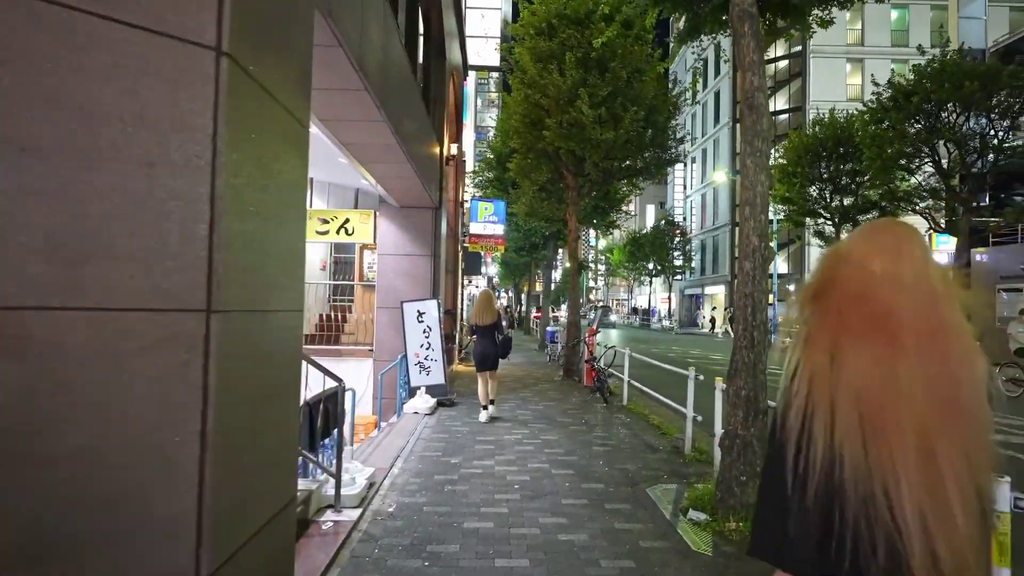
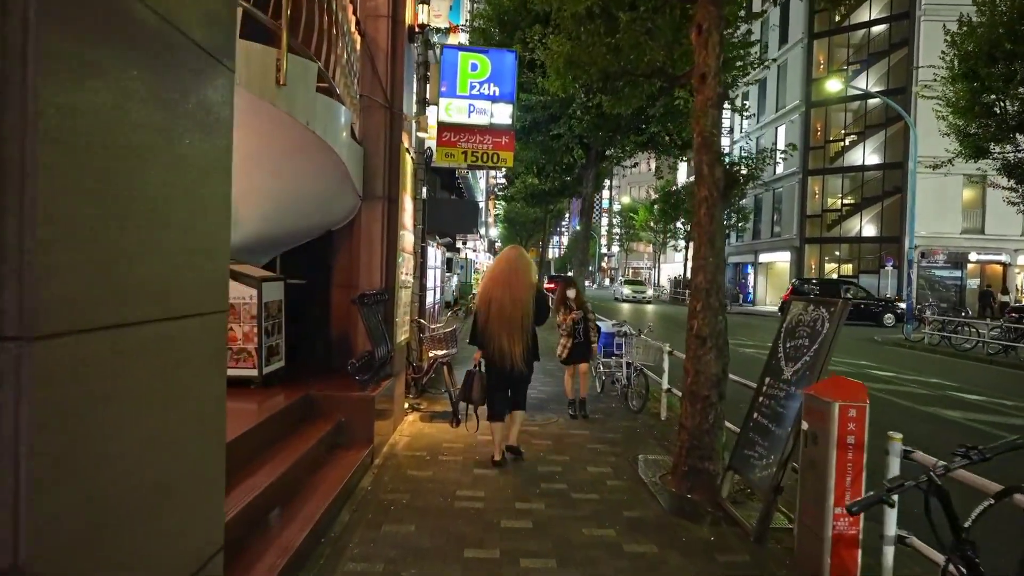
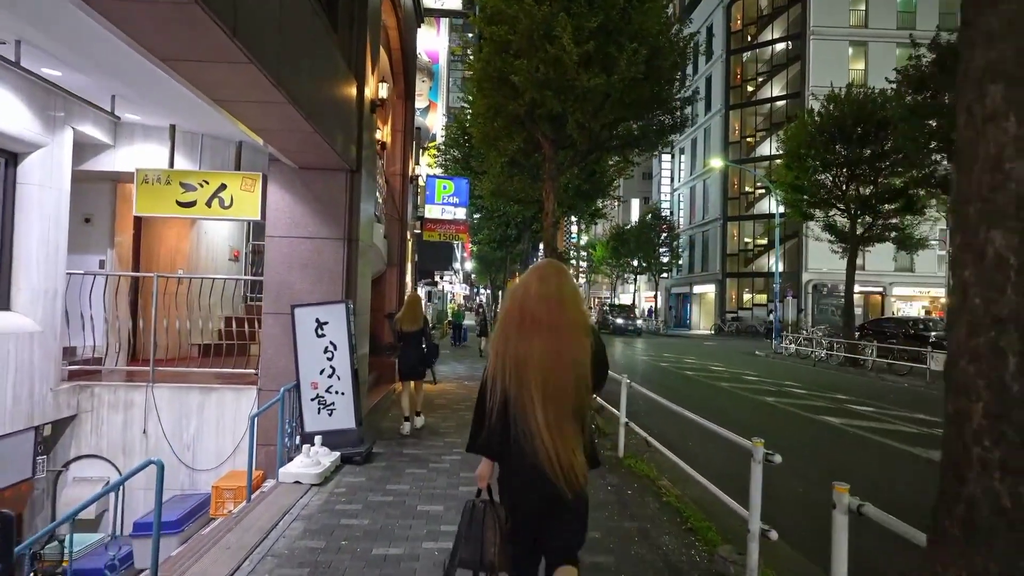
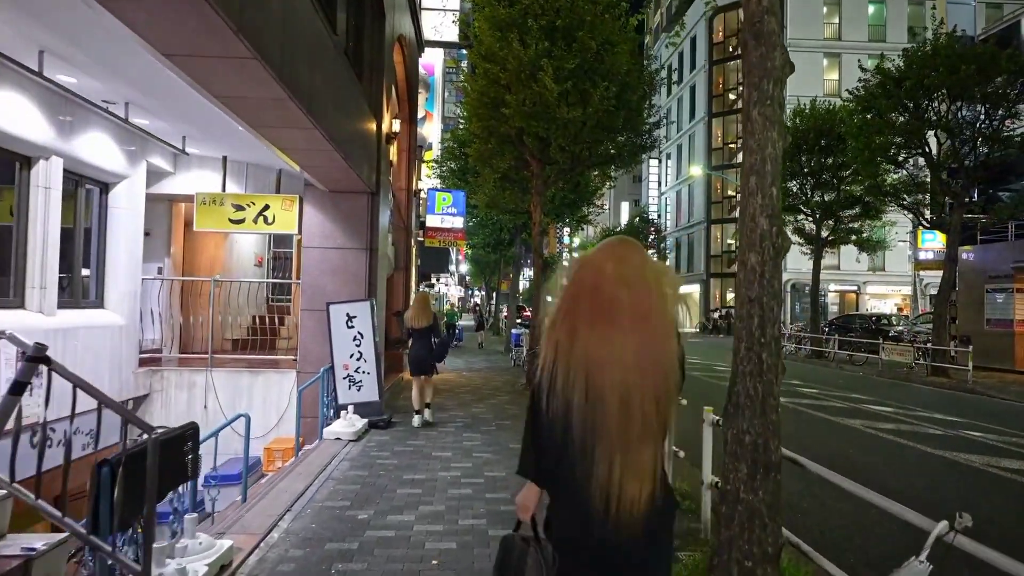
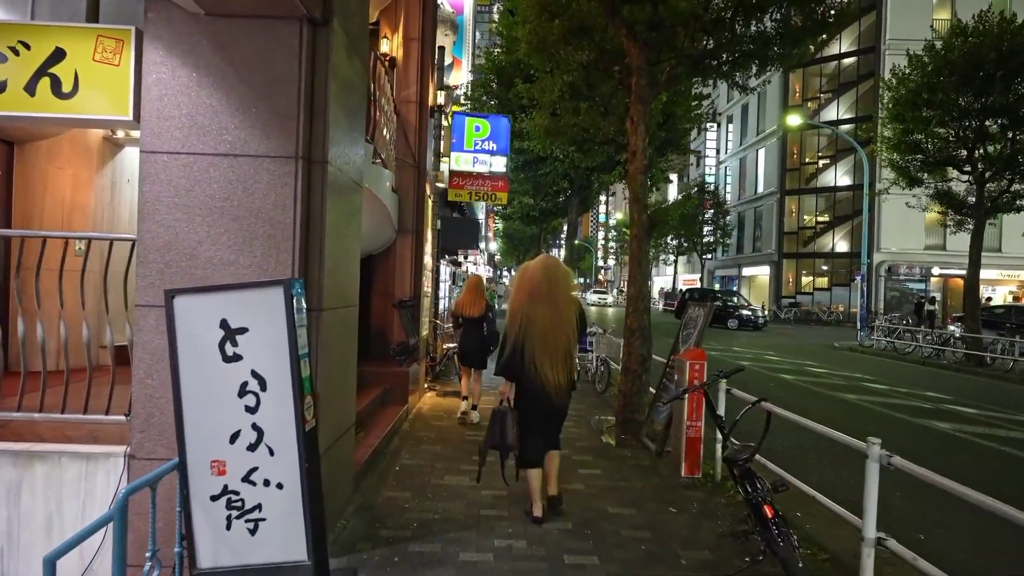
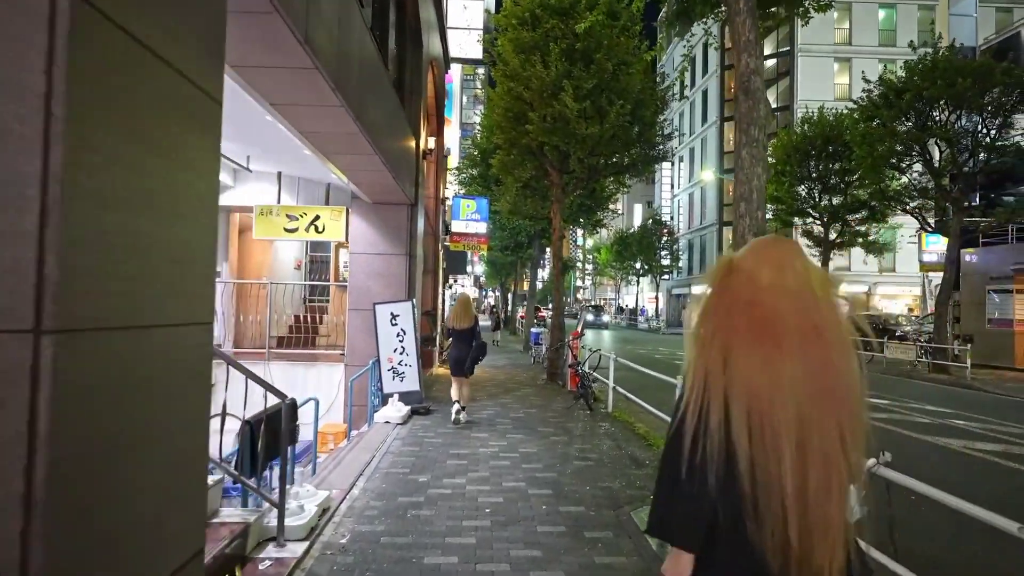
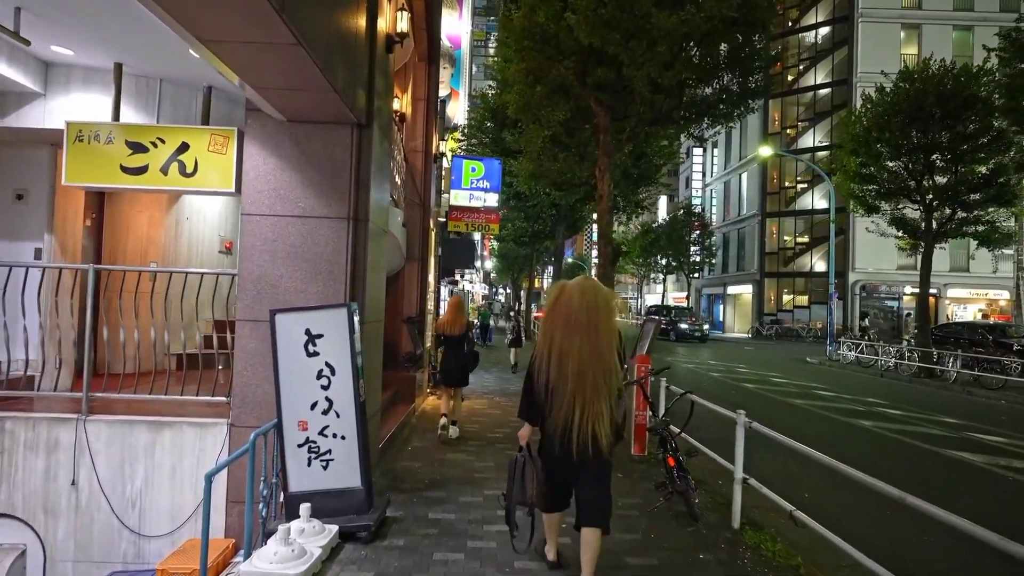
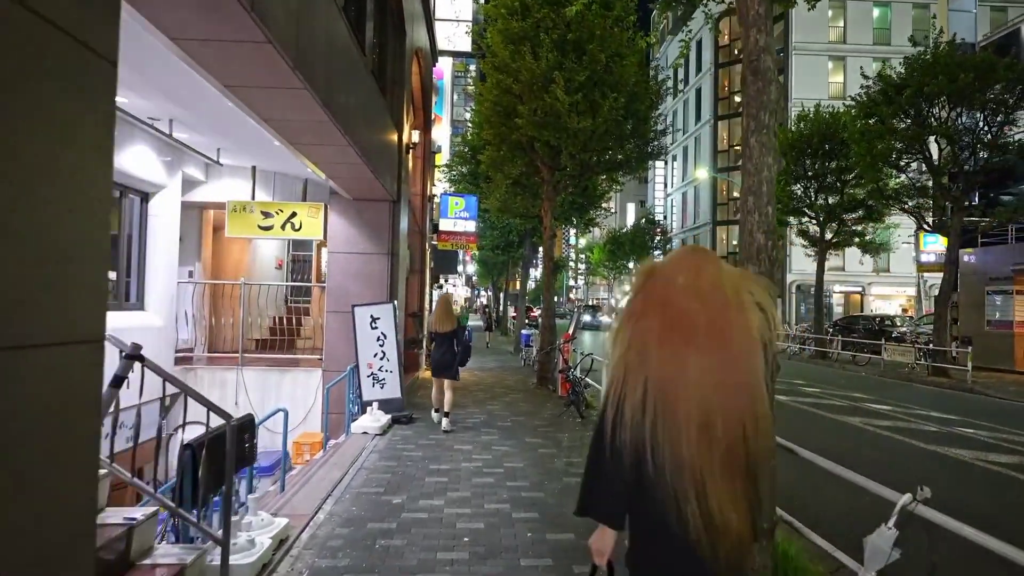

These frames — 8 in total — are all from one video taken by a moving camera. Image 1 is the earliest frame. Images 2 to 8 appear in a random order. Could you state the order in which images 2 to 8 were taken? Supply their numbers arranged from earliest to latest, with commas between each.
6, 8, 4, 3, 7, 5, 2
